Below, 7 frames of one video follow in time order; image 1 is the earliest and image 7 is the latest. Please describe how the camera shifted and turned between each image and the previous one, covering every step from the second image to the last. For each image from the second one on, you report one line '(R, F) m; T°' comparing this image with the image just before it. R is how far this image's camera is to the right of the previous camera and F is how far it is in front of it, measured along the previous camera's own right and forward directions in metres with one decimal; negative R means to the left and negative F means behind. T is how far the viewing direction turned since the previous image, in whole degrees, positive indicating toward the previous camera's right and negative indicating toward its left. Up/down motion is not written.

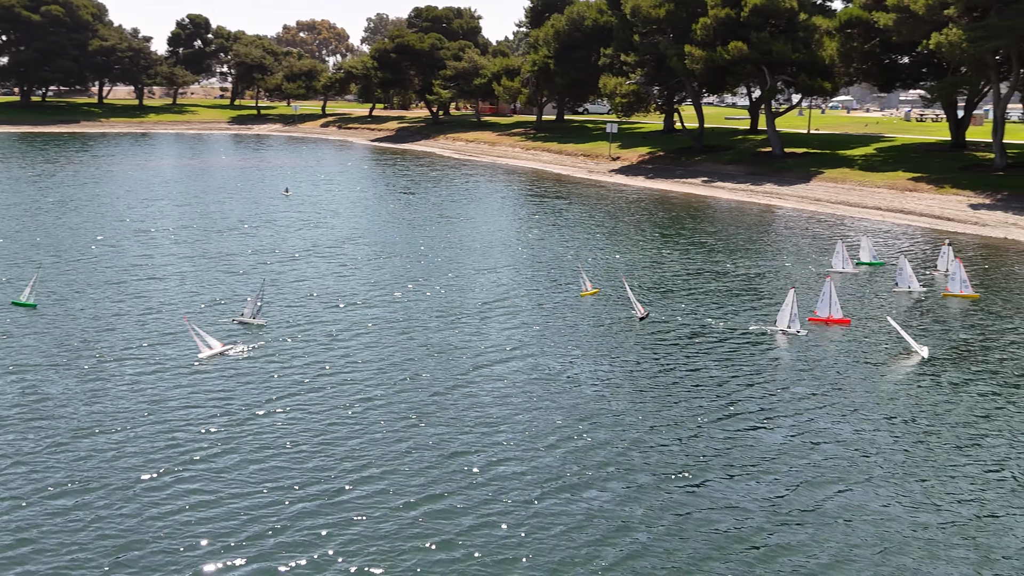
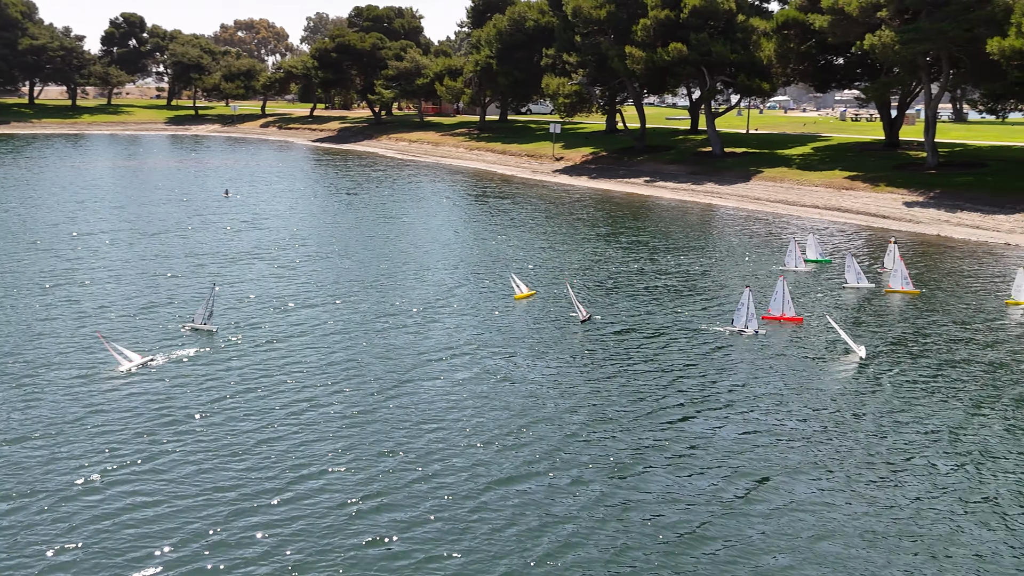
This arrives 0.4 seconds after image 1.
(0.0, +0.1) m; +3°
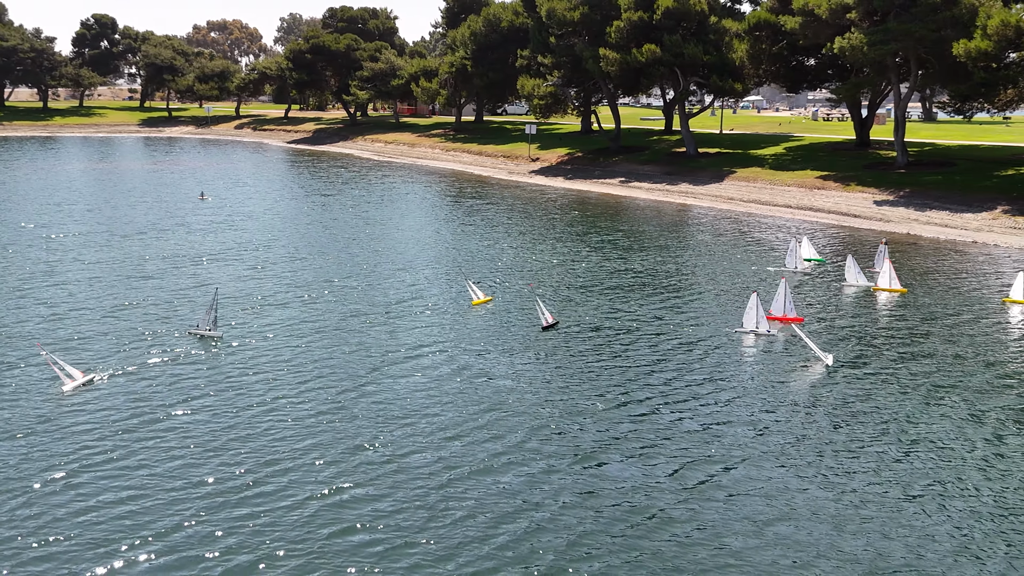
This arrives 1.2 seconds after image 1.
(0.0, -0.2) m; +1°
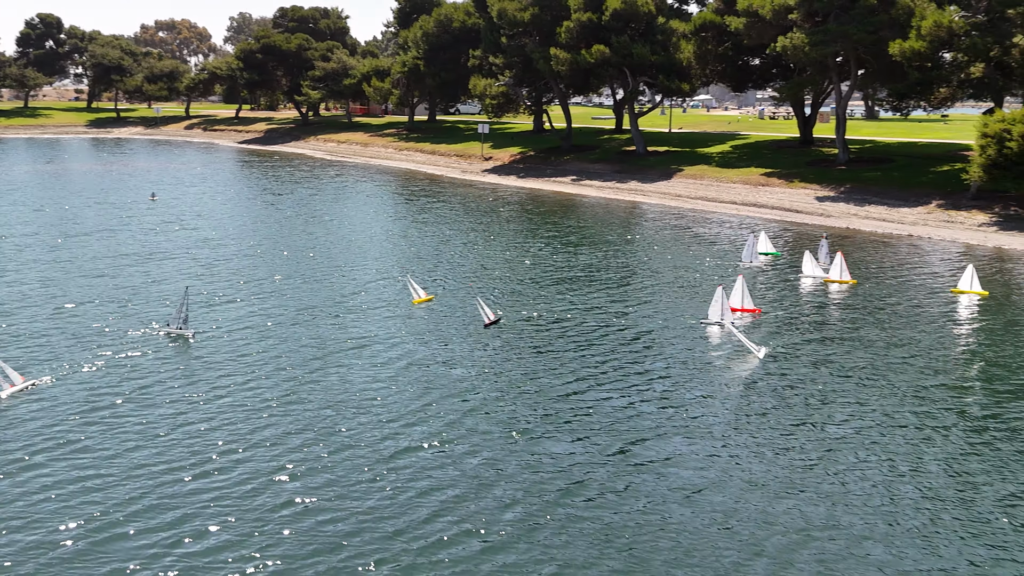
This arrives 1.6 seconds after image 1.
(+0.1, -0.6) m; +3°
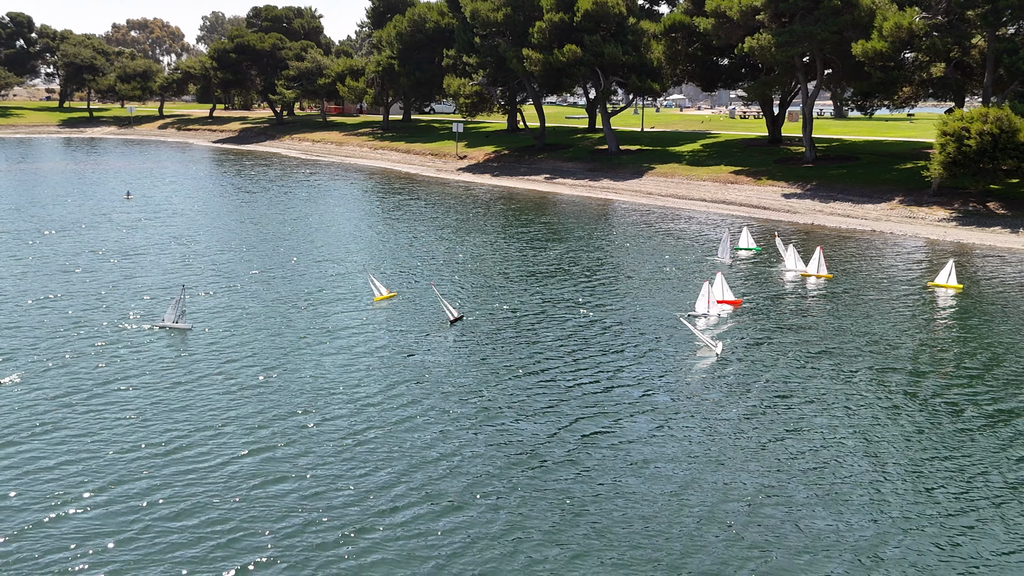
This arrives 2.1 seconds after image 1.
(+0.1, -0.6) m; +1°
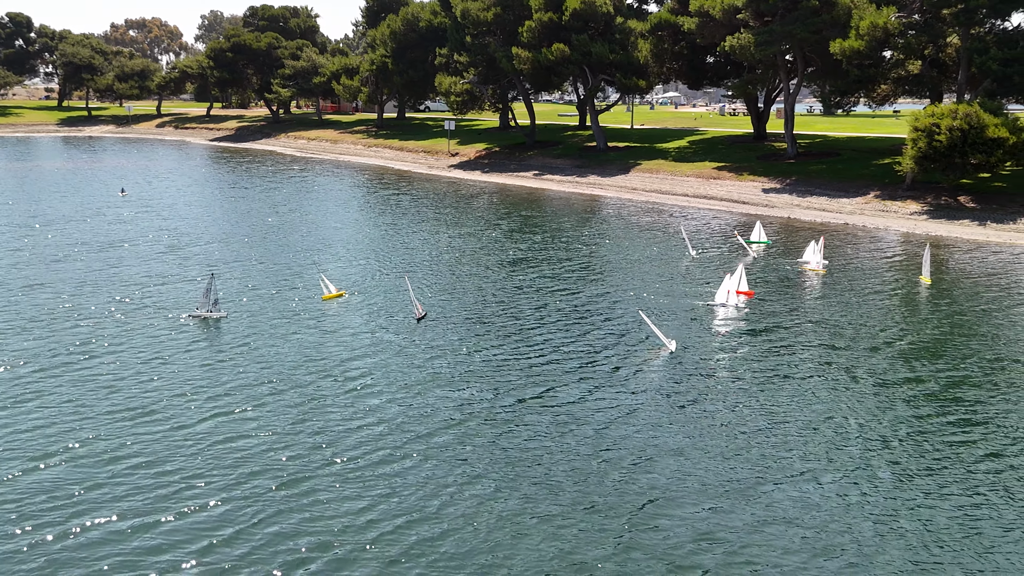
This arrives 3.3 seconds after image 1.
(+0.5, -1.0) m; 0°
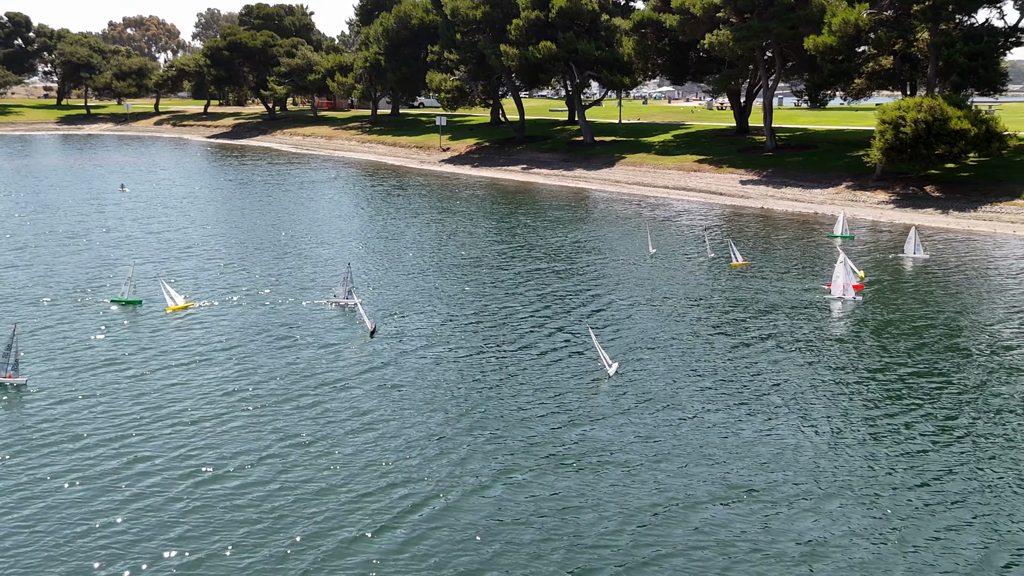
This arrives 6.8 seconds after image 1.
(+0.5, -1.4) m; 0°
